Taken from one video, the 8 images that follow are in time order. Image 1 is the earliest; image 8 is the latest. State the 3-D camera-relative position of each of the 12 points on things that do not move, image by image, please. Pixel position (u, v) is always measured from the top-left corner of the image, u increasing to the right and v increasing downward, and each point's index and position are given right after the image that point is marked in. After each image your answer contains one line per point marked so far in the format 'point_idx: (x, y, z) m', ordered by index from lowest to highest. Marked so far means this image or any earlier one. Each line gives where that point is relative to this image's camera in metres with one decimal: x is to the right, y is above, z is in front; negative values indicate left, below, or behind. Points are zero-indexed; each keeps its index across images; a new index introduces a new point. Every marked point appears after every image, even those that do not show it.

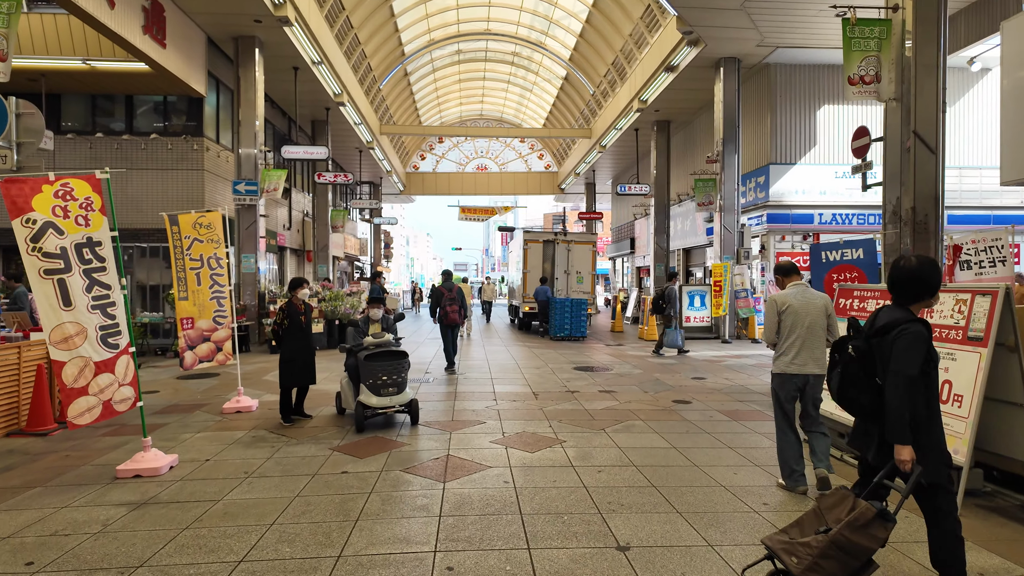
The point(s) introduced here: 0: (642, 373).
0: (+2.0, -1.3, +9.2) m
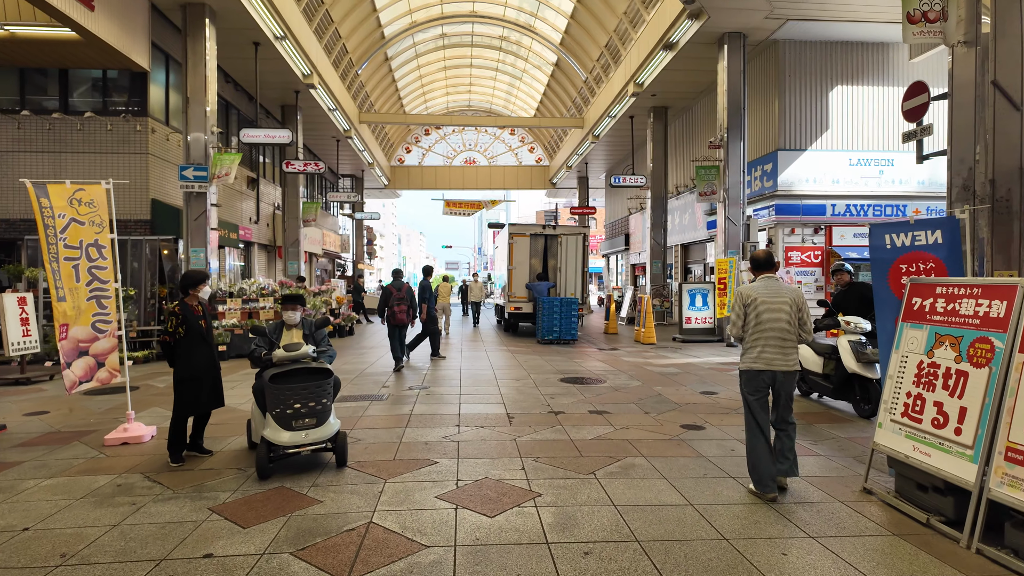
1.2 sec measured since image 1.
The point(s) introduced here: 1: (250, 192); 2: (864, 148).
0: (+1.7, -1.3, +7.7) m
1: (-8.4, +3.1, +19.2) m
2: (+8.9, +3.6, +15.1) m
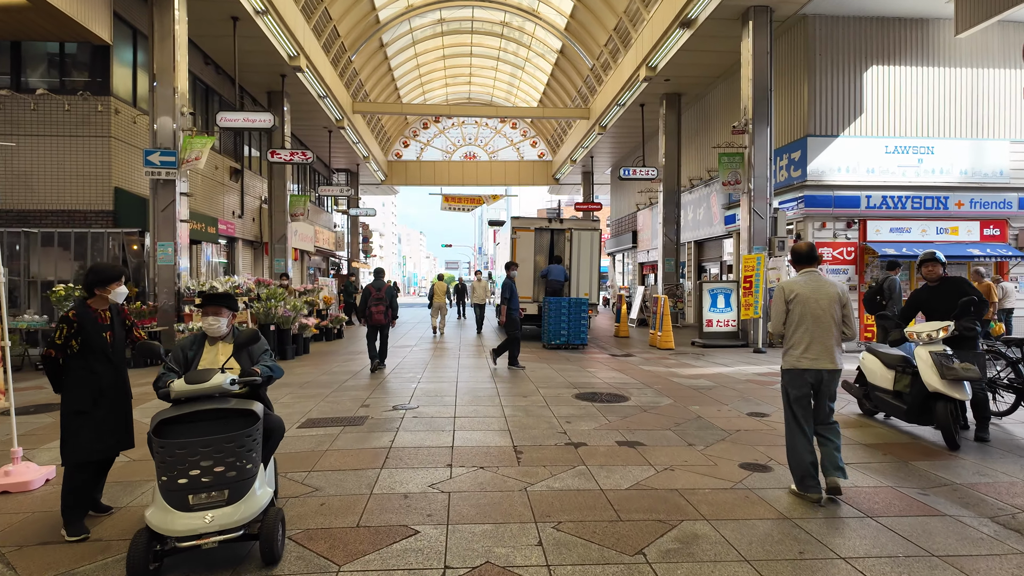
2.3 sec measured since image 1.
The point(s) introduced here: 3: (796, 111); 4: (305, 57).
0: (+1.7, -1.3, +6.4) m
1: (-8.4, +3.1, +17.9) m
2: (+9.0, +3.6, +13.7) m
3: (+6.6, +4.1, +13.8) m
4: (-5.7, +6.4, +16.4) m
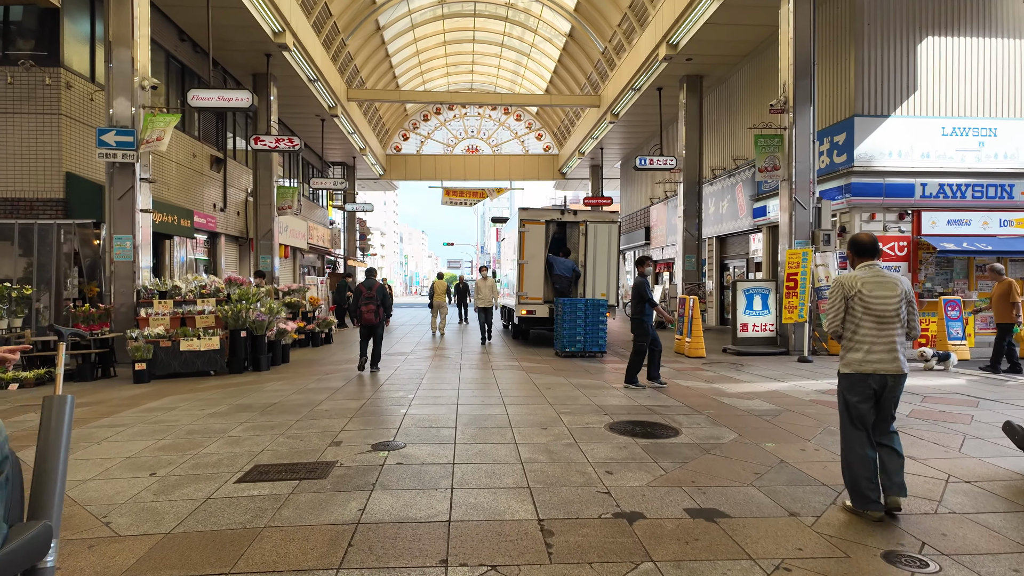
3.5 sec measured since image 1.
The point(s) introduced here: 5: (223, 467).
0: (+1.9, -1.3, +4.9) m
1: (-8.2, +3.1, +16.4) m
2: (+9.2, +3.6, +12.2) m
3: (+6.8, +4.1, +12.2) m
4: (-5.5, +6.4, +14.9) m
5: (-2.1, -1.3, +4.4) m
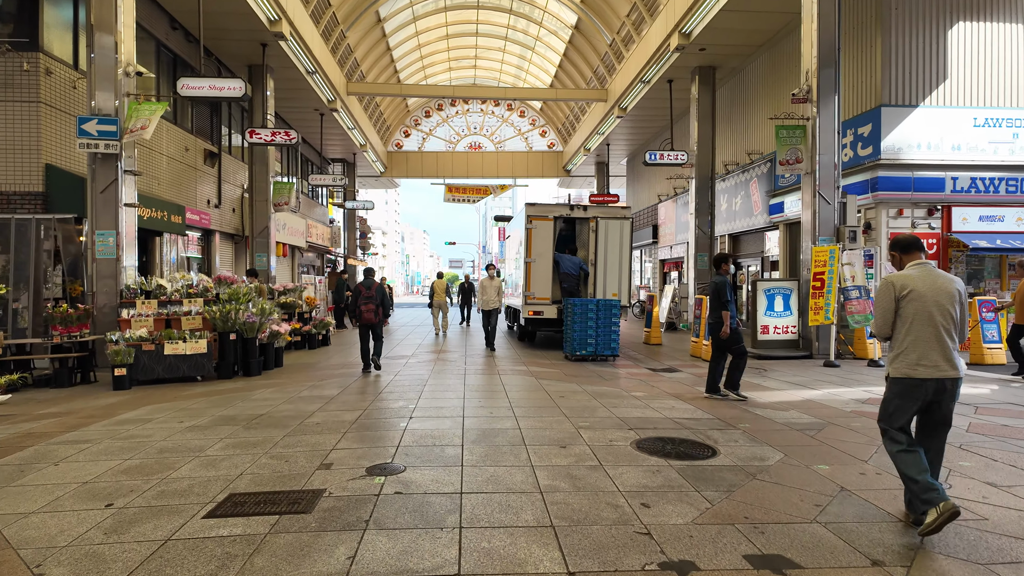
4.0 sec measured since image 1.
0: (+2.0, -1.3, +4.2) m
1: (-8.0, +3.1, +15.8) m
2: (+9.3, +3.6, +11.5) m
3: (+6.9, +4.1, +11.6) m
4: (-5.4, +6.4, +14.3) m
5: (-2.0, -1.3, +3.8) m
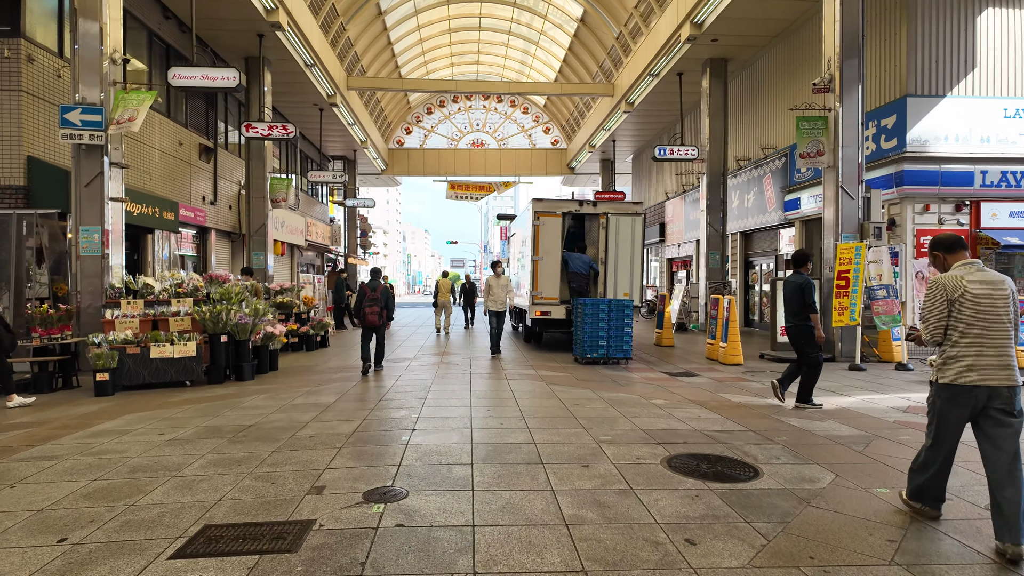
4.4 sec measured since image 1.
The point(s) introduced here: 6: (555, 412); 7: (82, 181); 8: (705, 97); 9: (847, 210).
0: (+2.1, -1.3, +3.7) m
1: (-7.9, +3.2, +15.3) m
2: (+9.4, +3.6, +11.0) m
3: (+7.0, +4.1, +11.0) m
4: (-5.2, +6.4, +13.7) m
5: (-1.9, -1.3, +3.2) m
6: (+0.4, -1.2, +5.9) m
7: (-6.5, +1.6, +9.0) m
8: (+5.3, +5.2, +16.2) m
9: (+5.8, +1.4, +10.4) m
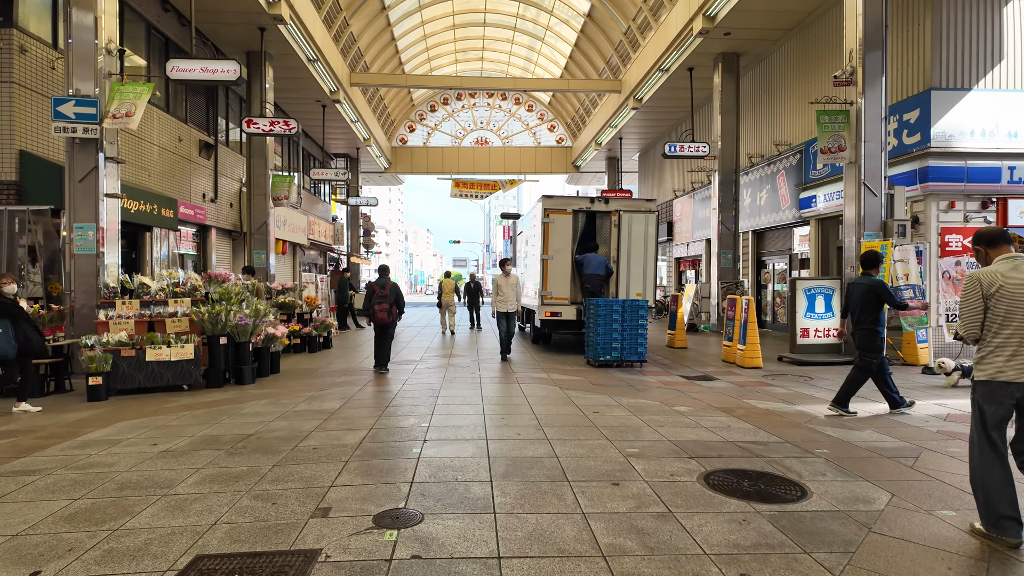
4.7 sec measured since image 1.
0: (+2.2, -1.3, +3.4) m
1: (-7.7, +3.2, +14.9) m
2: (+9.6, +3.6, +10.6) m
3: (+7.2, +4.1, +10.7) m
4: (-5.1, +6.4, +13.4) m
5: (-1.8, -1.3, +2.9) m
6: (+0.6, -1.2, +5.5) m
7: (-6.3, +1.6, +8.6) m
8: (+5.5, +5.2, +15.8) m
9: (+6.0, +1.4, +10.0) m
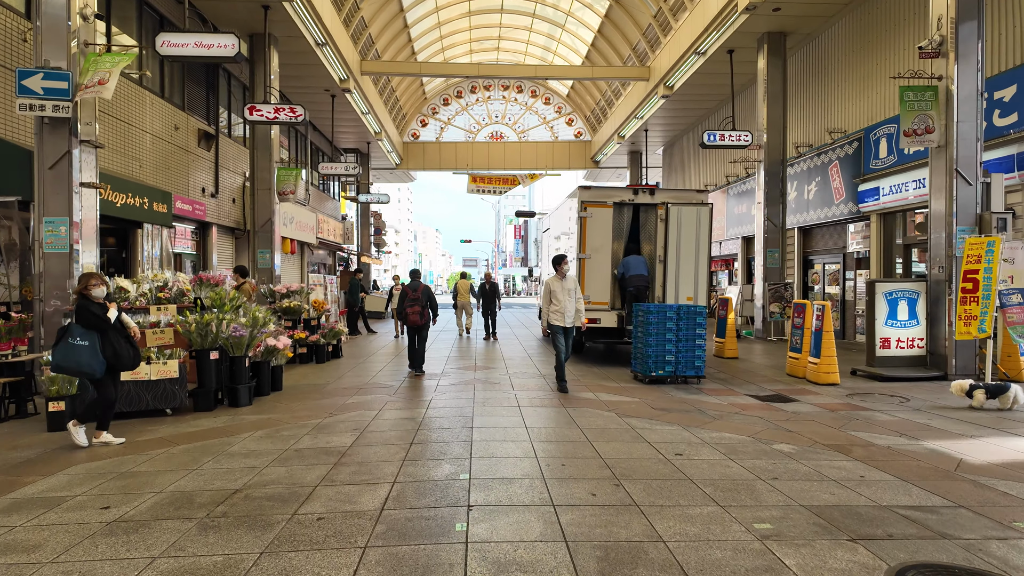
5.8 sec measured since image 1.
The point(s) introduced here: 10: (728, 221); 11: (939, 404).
0: (+2.7, -1.3, +2.0) m
1: (-7.1, +3.1, +13.8) m
2: (+10.1, +3.5, +9.1) m
3: (+7.7, +4.1, +9.3) m
4: (-4.5, +6.4, +12.2) m
5: (-1.3, -1.4, +1.6) m
6: (+1.0, -1.3, +4.2) m
7: (-5.8, +1.5, +7.4) m
8: (+6.1, +5.2, +14.5) m
9: (+6.5, +1.3, +8.6) m
10: (+6.7, +2.1, +18.3) m
11: (+5.1, -1.4, +7.1) m
